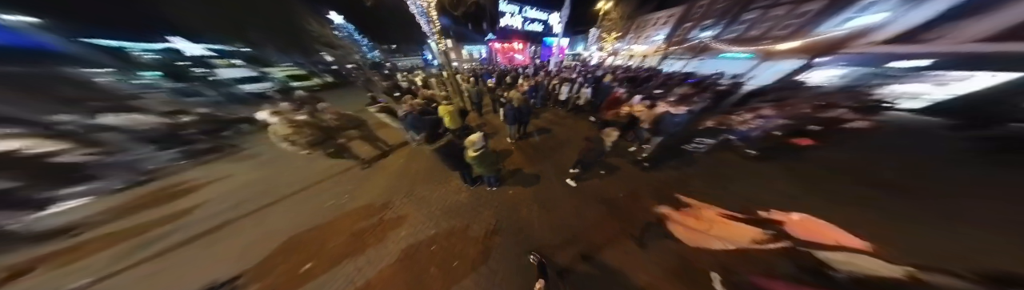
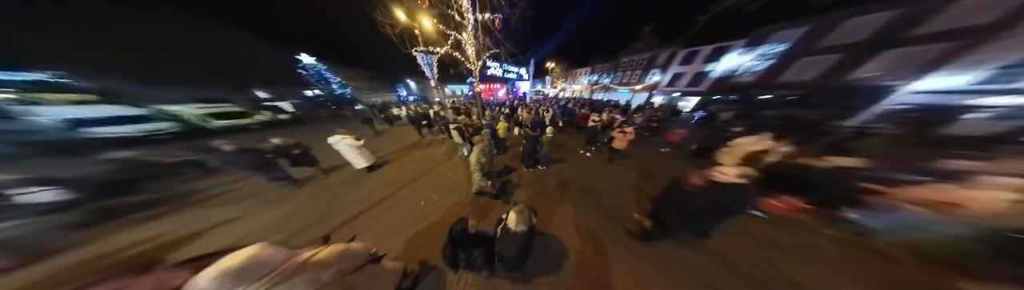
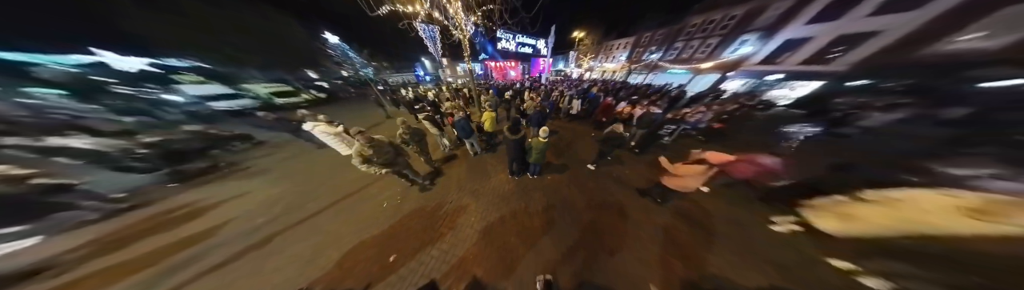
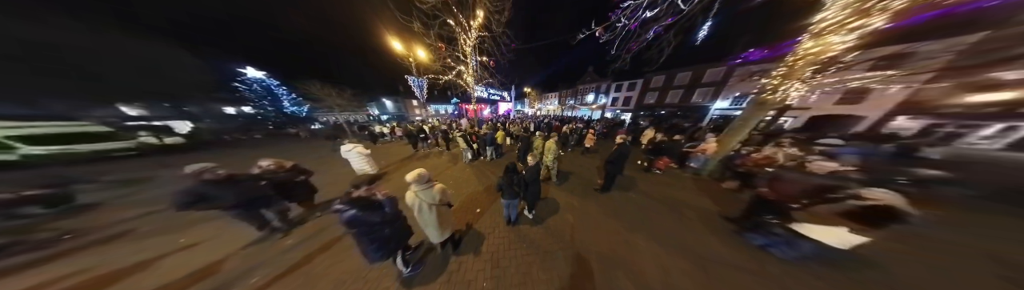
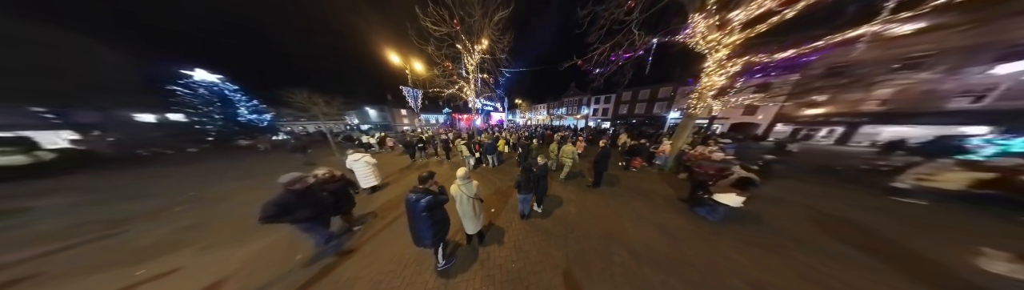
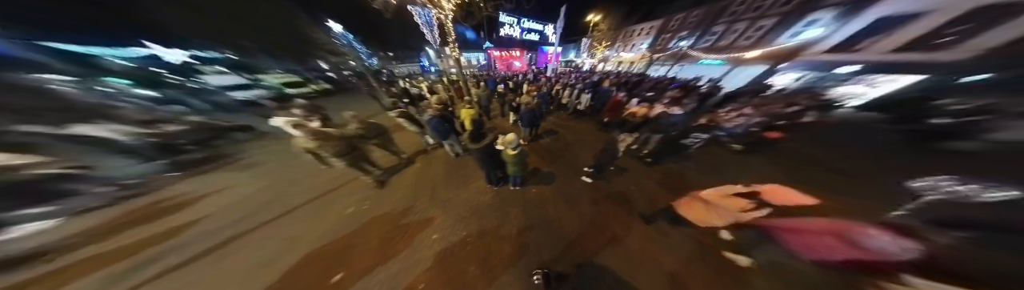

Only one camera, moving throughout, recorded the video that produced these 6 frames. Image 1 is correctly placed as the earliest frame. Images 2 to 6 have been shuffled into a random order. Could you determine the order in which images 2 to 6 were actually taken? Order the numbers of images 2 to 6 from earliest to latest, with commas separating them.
6, 3, 2, 4, 5
